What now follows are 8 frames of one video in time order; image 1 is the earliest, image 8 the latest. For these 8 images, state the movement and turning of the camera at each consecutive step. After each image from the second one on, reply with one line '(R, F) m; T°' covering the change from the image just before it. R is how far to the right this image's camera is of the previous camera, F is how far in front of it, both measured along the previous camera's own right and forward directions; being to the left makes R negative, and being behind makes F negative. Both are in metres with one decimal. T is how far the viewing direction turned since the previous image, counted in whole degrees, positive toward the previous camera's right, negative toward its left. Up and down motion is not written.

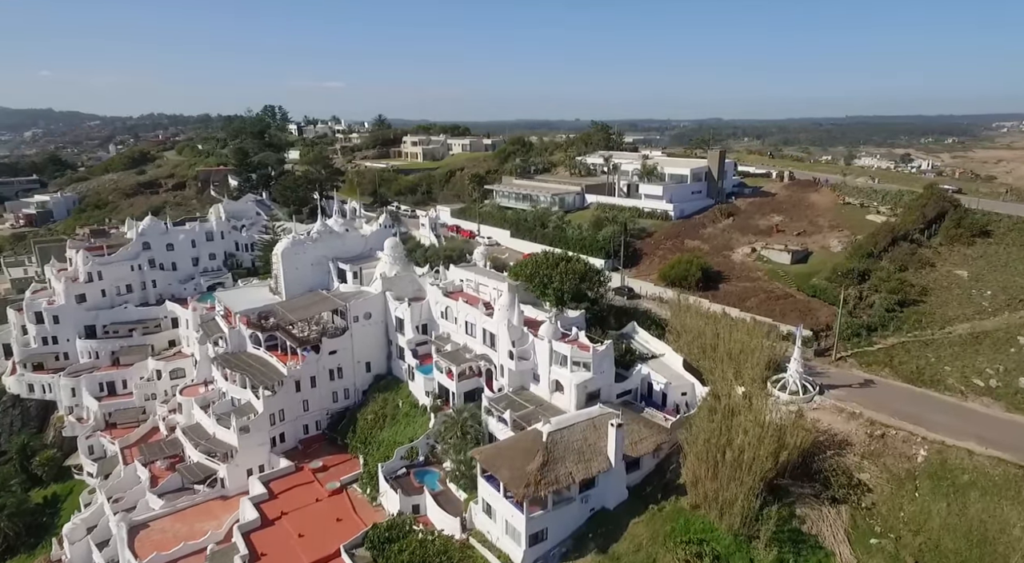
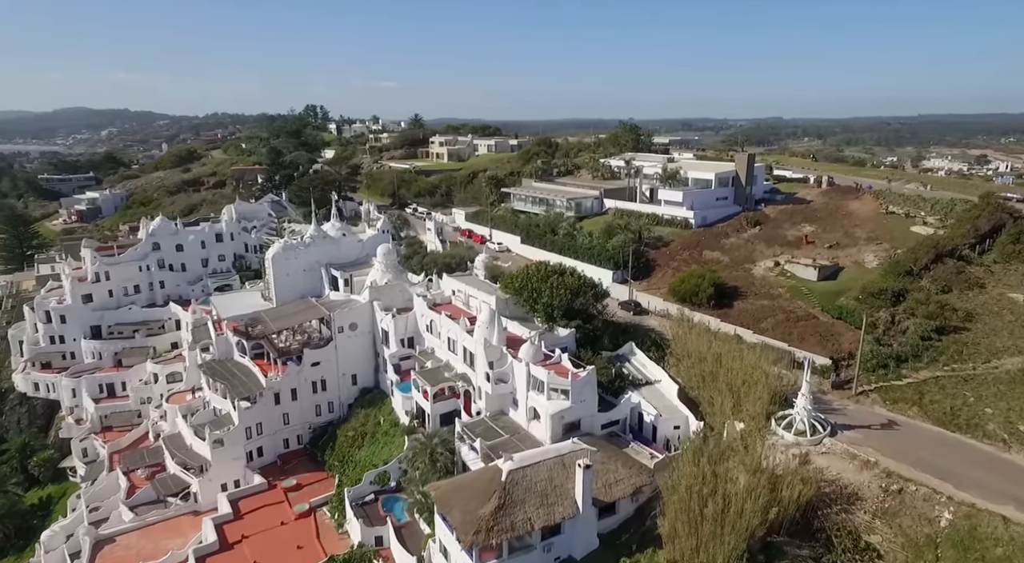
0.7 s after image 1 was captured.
(+4.3, +3.6) m; -5°
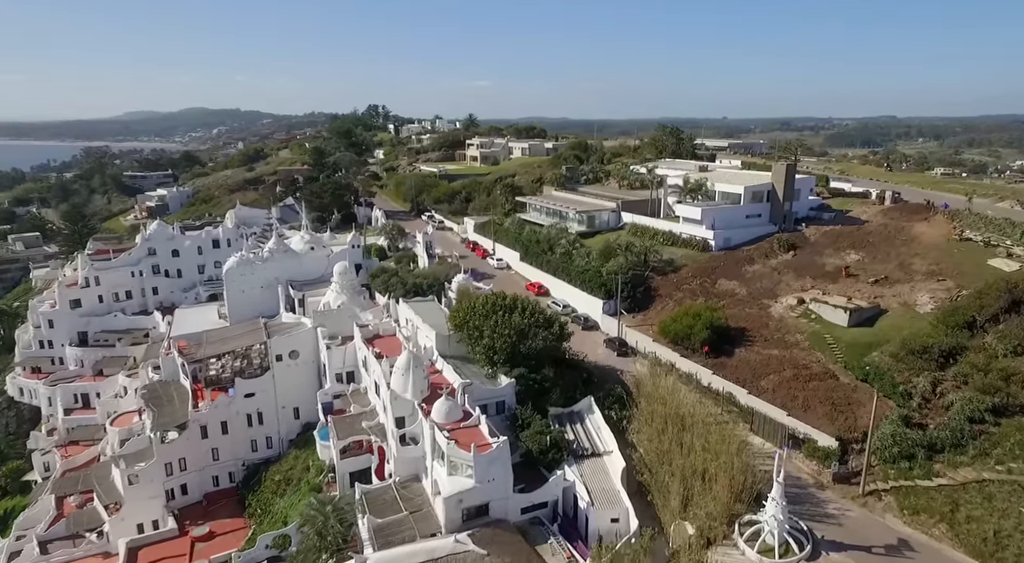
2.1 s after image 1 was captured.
(+8.2, +7.6) m; -8°
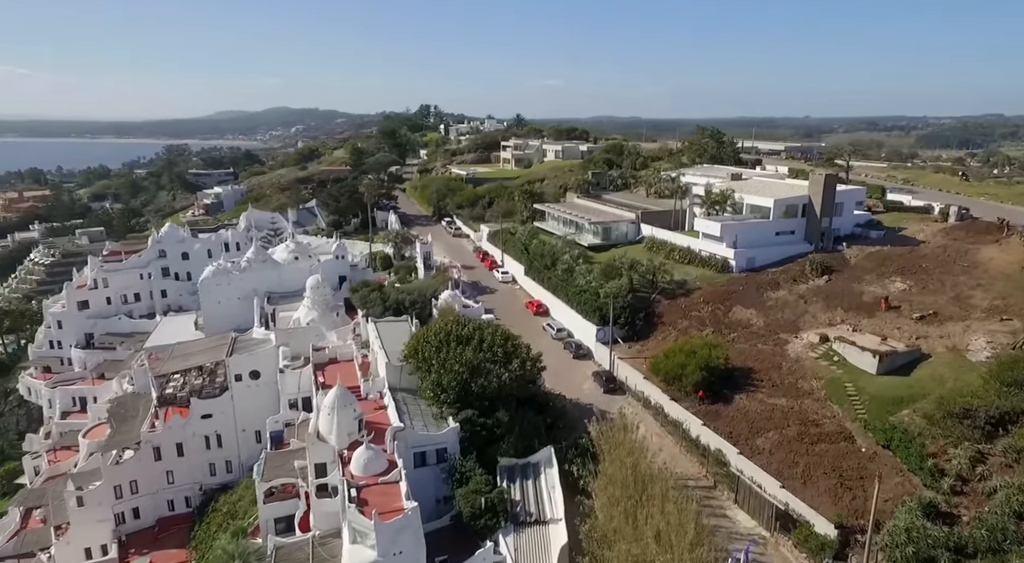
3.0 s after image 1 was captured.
(+5.4, +5.0) m; -6°
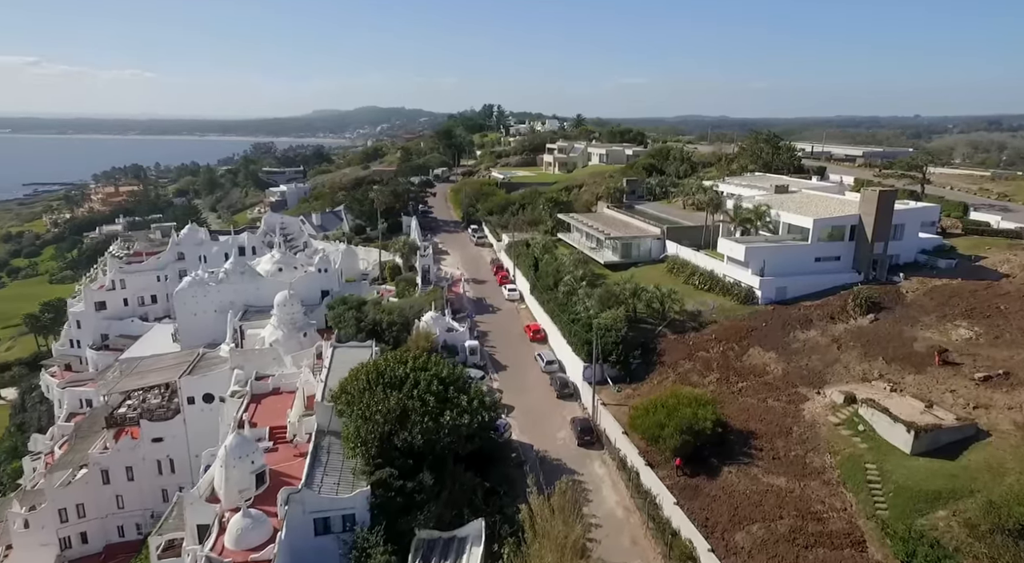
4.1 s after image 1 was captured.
(+5.6, +5.4) m; -7°
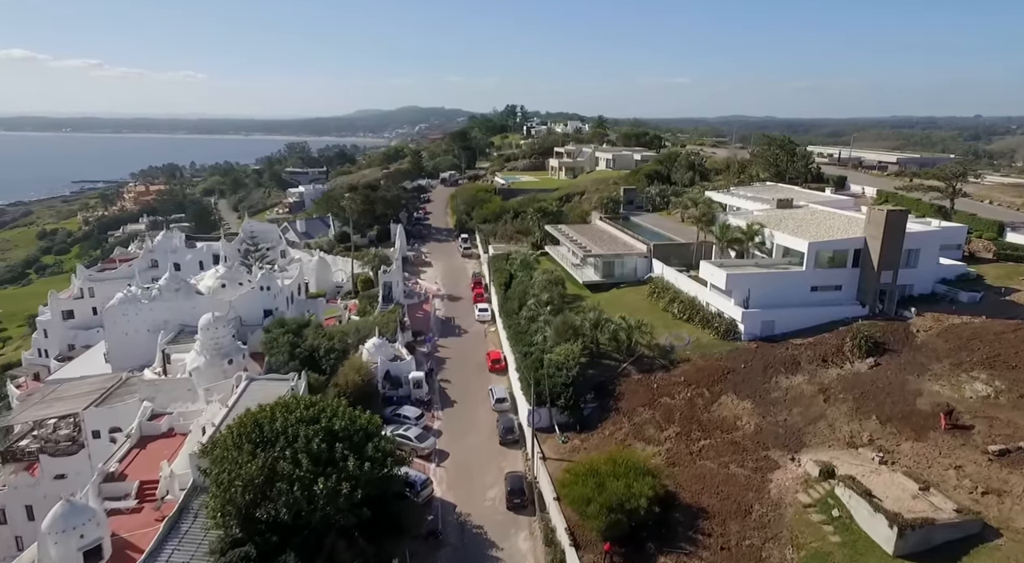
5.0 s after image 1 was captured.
(+4.7, +4.6) m; -3°
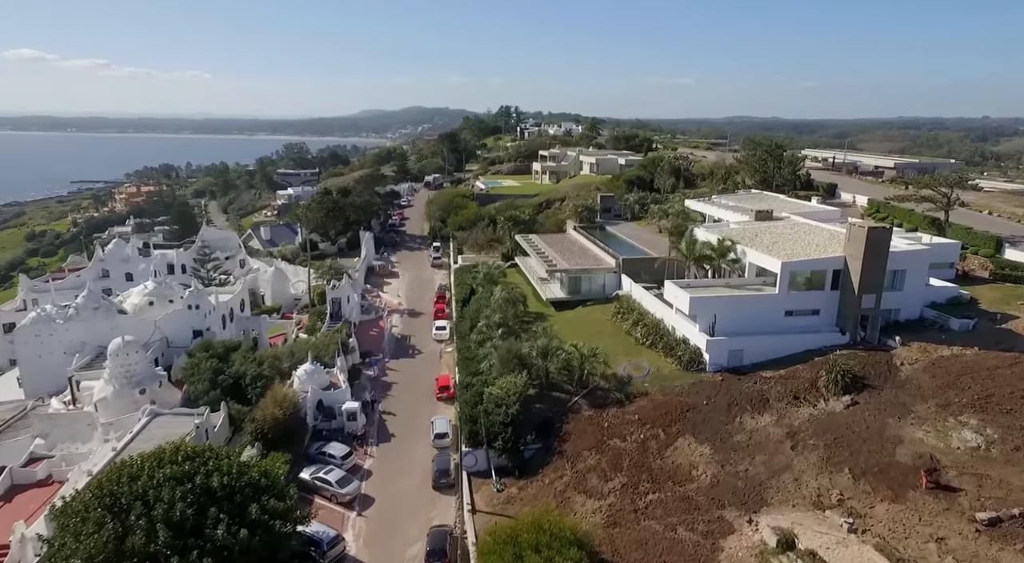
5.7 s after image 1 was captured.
(+3.0, +3.3) m; 0°
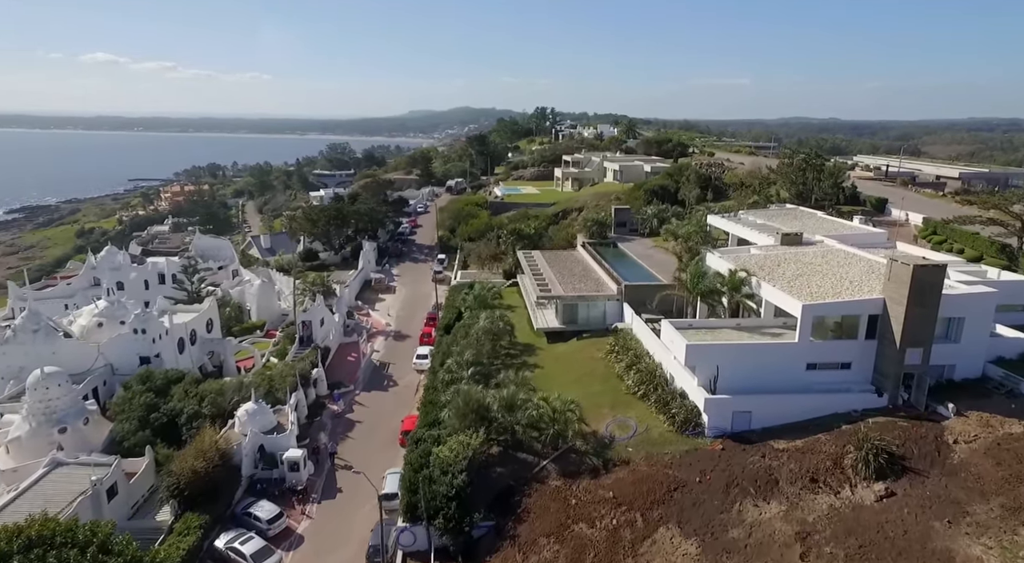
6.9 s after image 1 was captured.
(+3.2, +4.9) m; -4°
